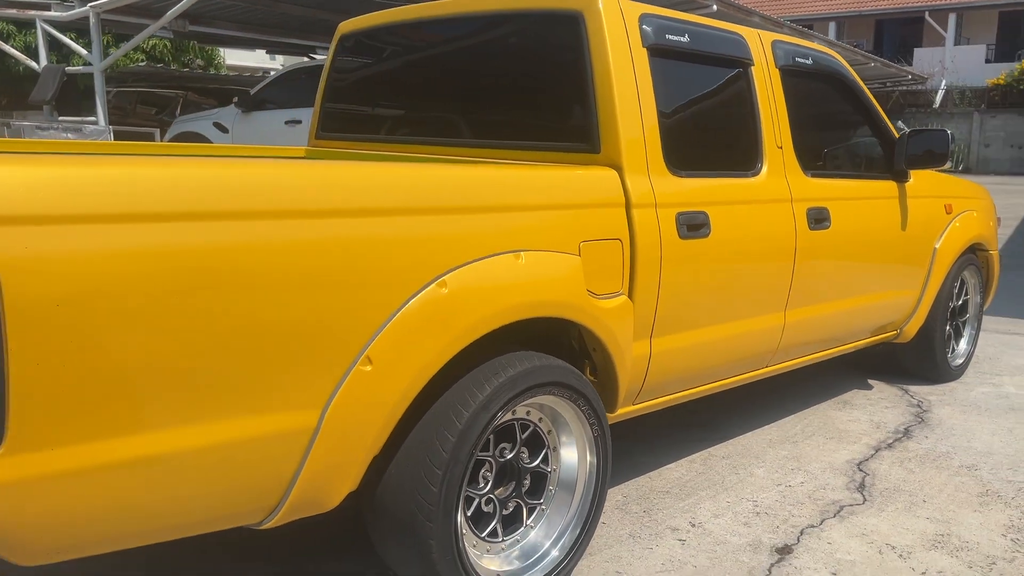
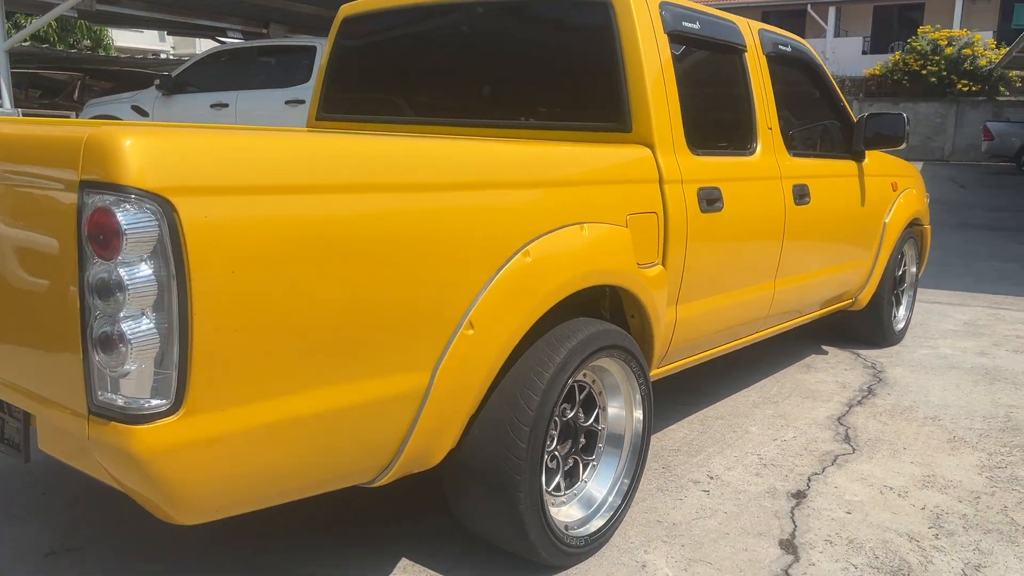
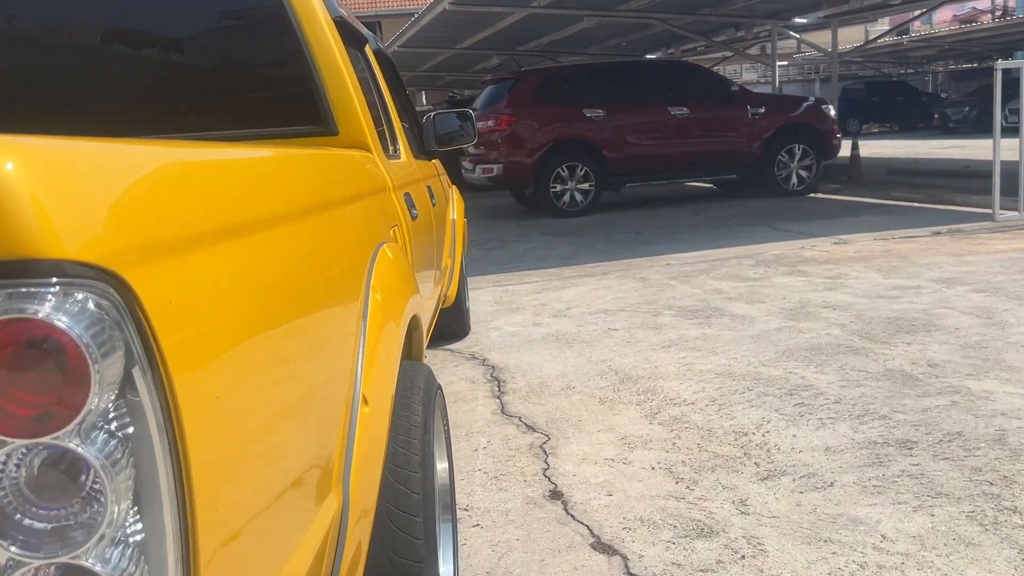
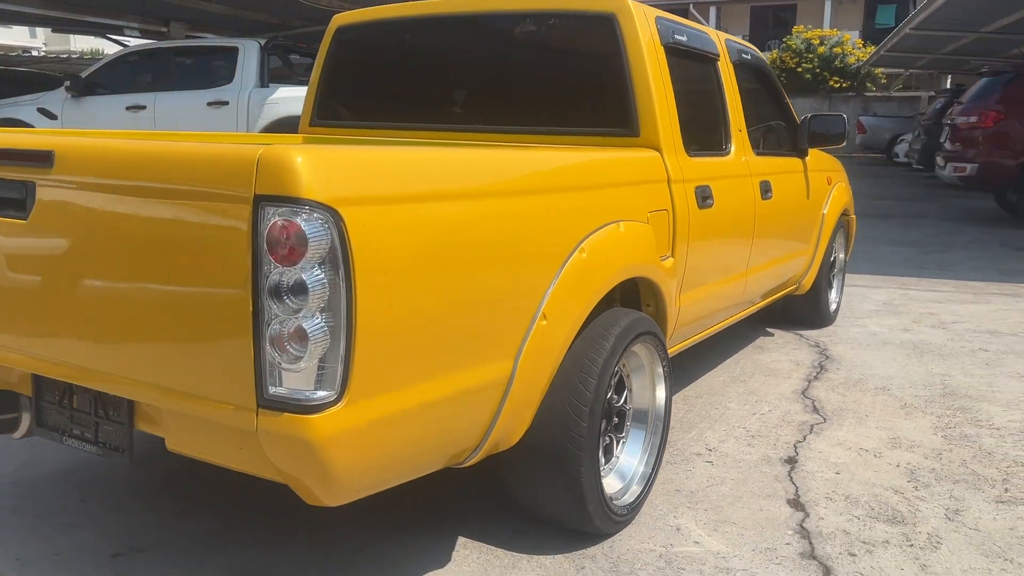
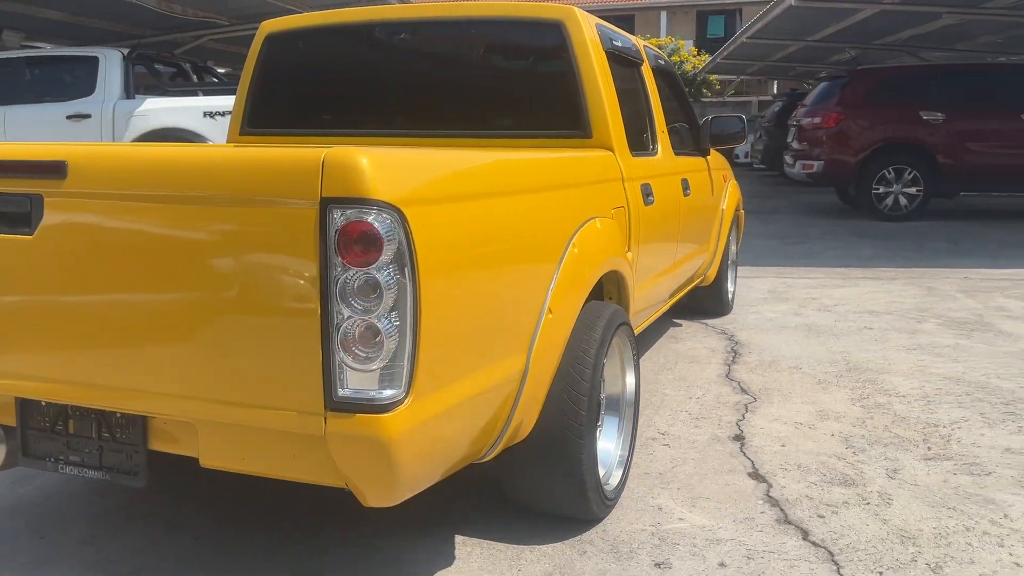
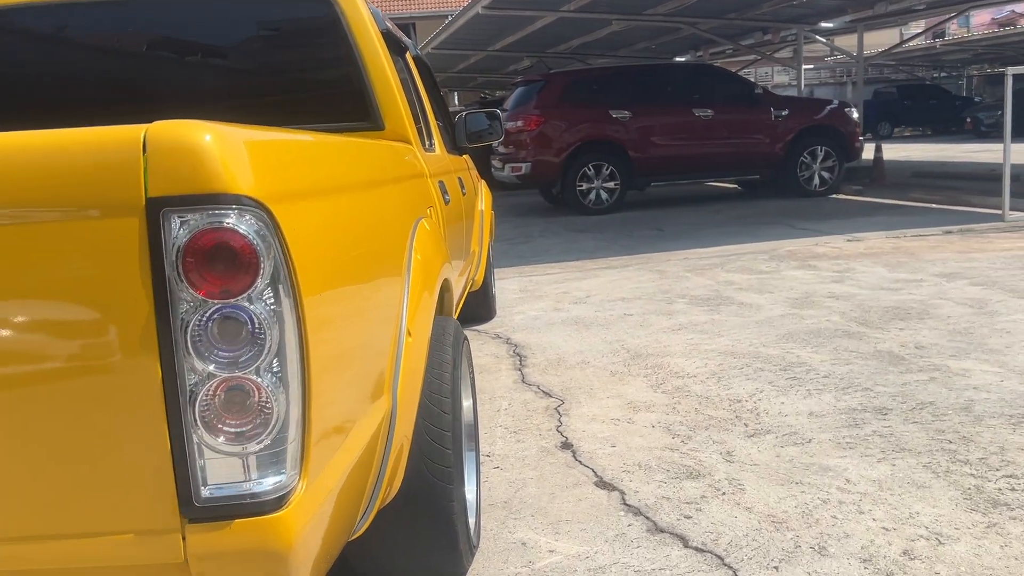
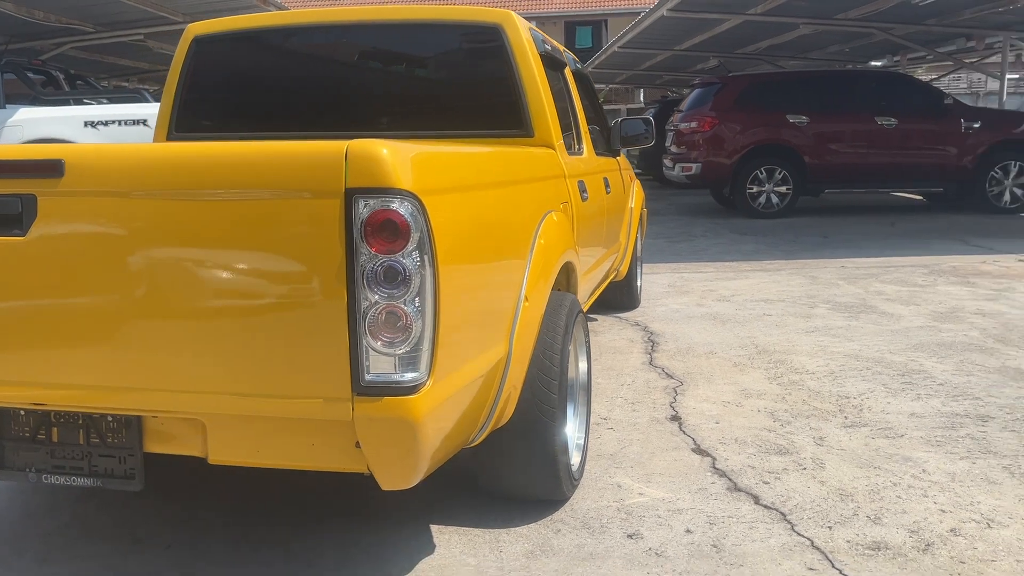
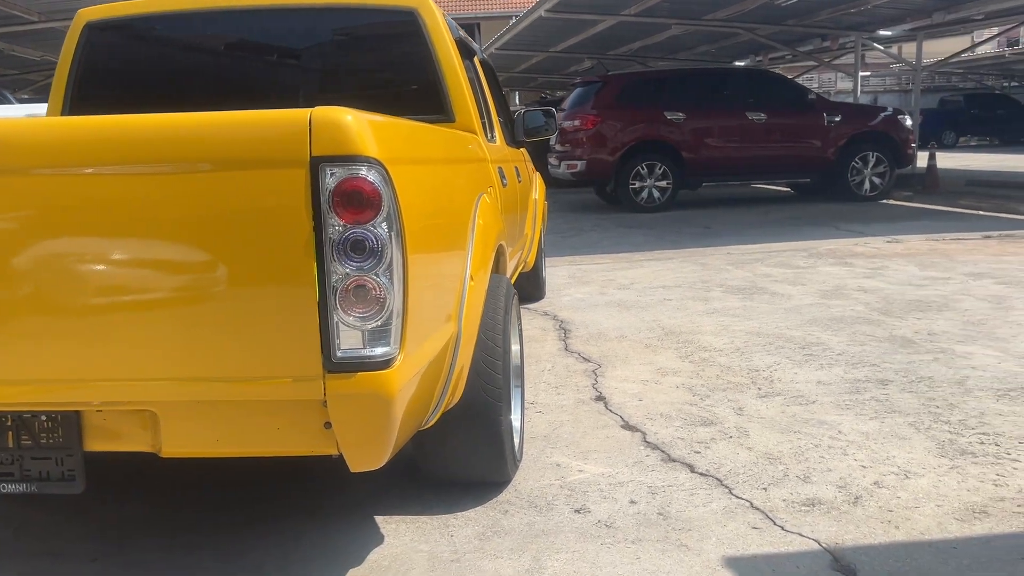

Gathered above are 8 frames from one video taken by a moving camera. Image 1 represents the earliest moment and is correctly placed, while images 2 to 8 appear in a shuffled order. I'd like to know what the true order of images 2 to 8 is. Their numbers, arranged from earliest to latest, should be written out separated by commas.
2, 4, 5, 7, 8, 6, 3
